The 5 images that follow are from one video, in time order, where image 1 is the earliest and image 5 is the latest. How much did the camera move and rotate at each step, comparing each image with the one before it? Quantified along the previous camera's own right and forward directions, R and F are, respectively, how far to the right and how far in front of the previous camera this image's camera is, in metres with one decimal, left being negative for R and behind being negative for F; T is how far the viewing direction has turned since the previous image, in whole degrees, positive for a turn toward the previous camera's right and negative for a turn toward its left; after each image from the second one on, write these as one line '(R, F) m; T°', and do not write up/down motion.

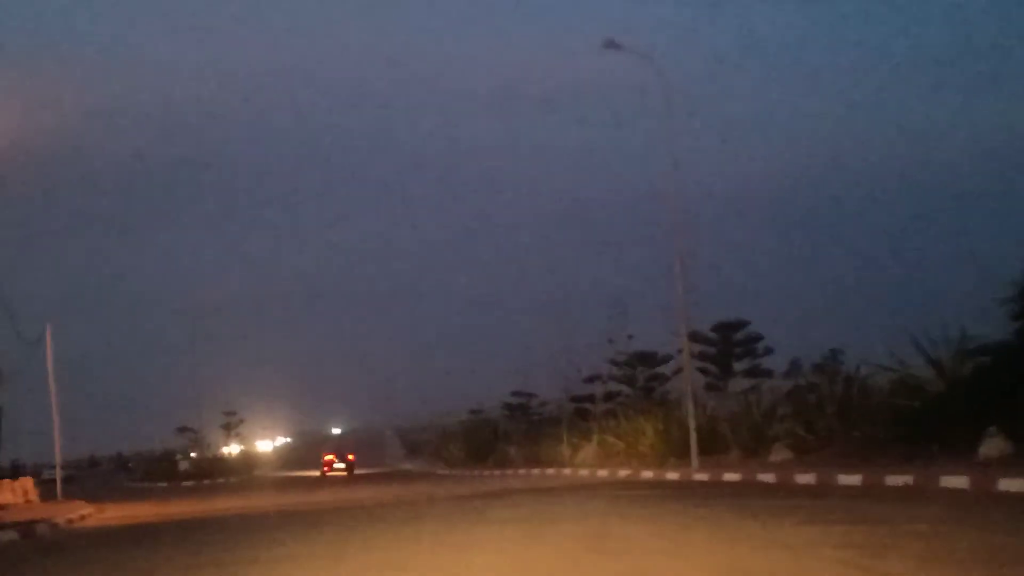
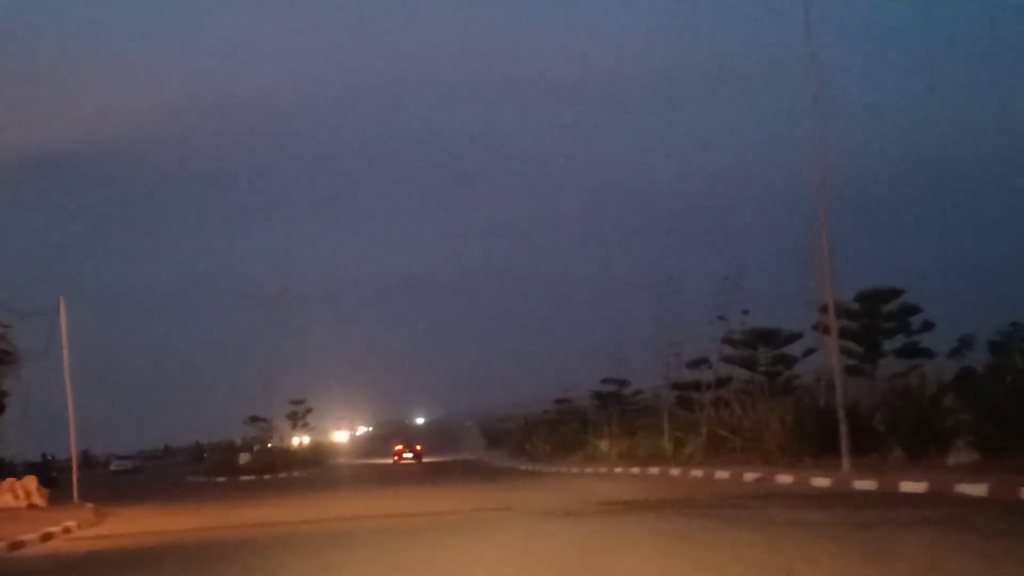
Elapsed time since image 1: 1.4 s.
(-0.4, +6.9) m; -4°
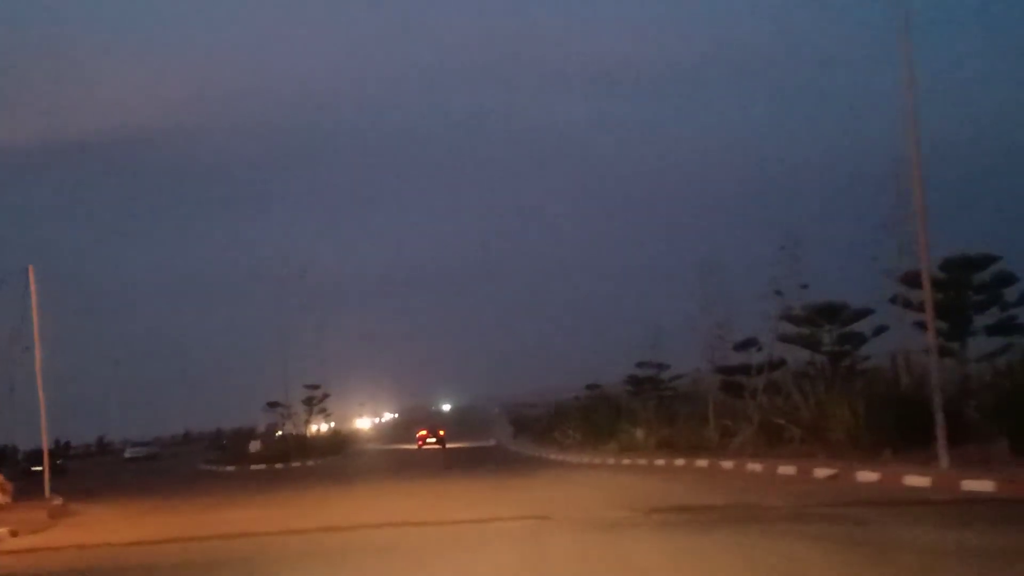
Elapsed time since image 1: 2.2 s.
(-0.1, +4.2) m; -1°
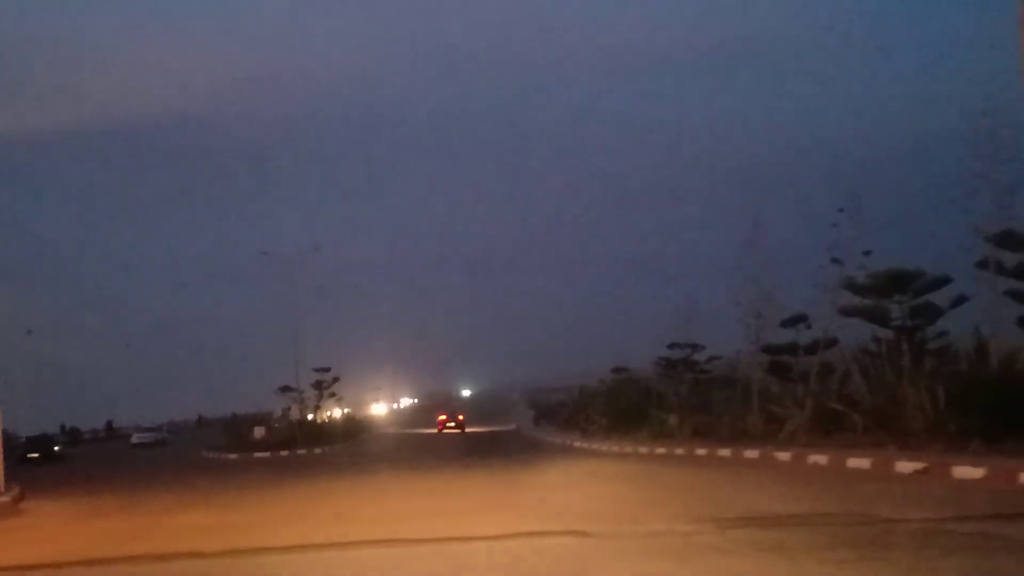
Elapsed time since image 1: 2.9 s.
(-0.1, +4.0) m; -1°
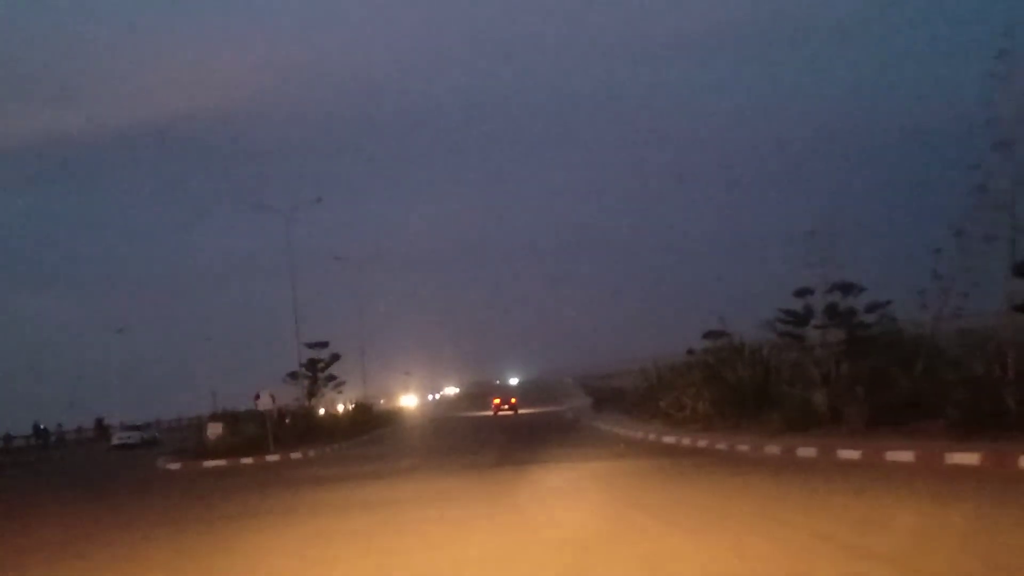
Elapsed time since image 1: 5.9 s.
(-0.3, +16.2) m; -2°
